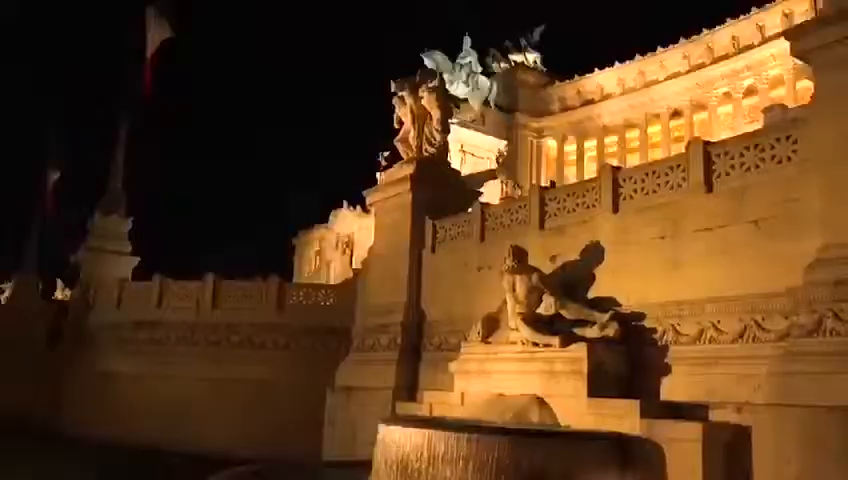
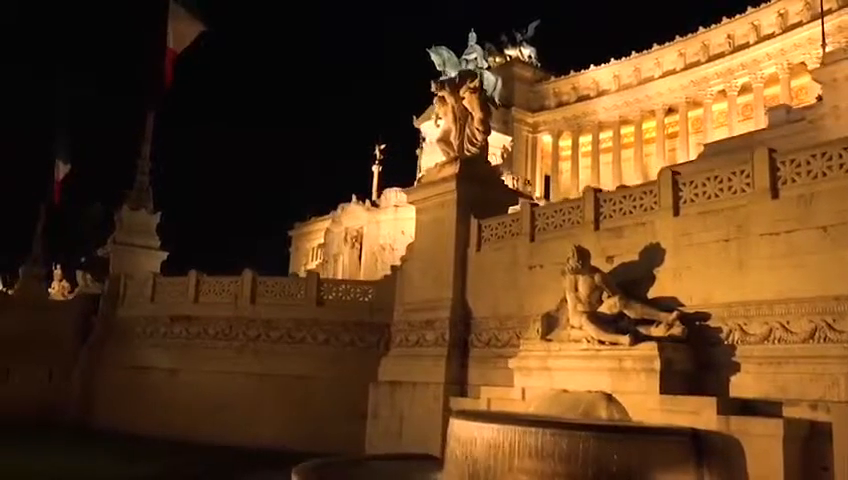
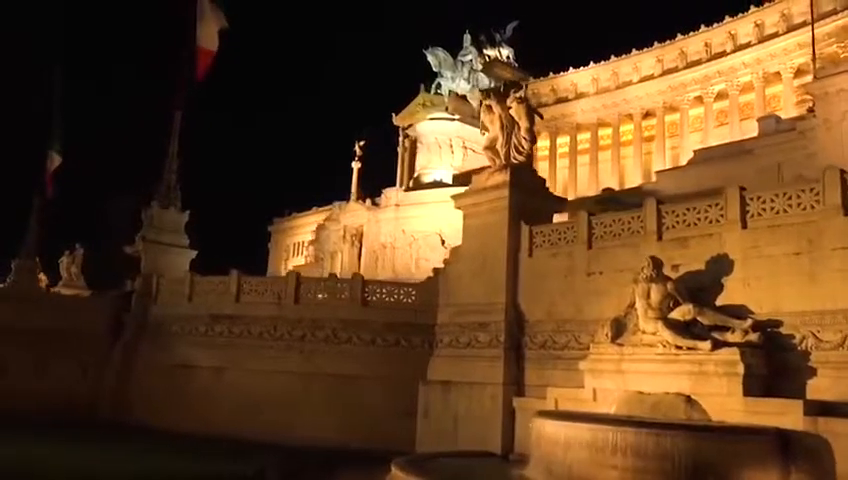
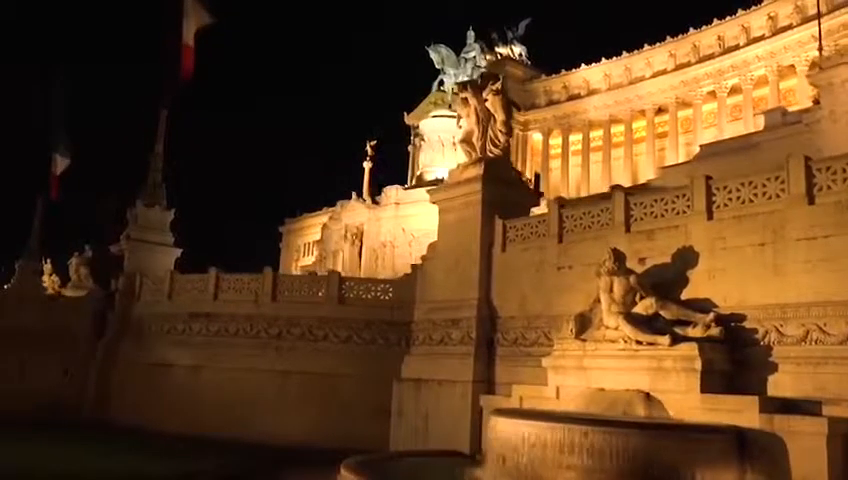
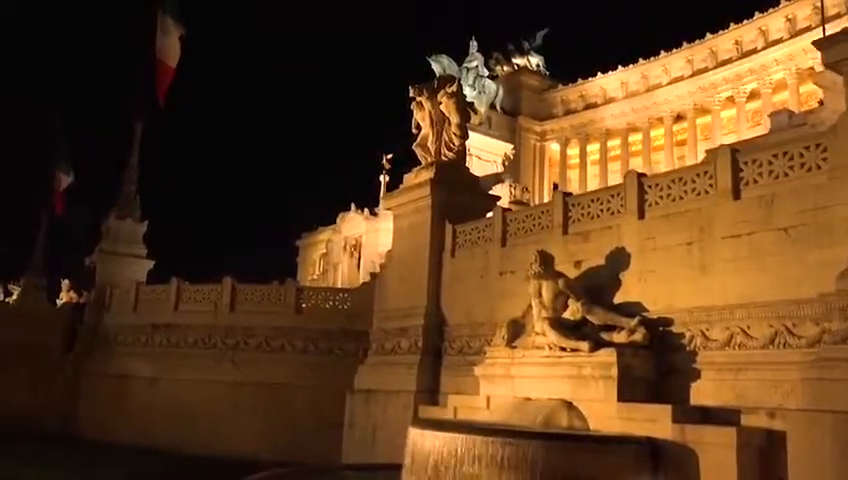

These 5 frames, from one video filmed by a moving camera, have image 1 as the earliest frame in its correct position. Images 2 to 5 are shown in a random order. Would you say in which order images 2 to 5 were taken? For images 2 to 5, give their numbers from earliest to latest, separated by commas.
5, 2, 4, 3
